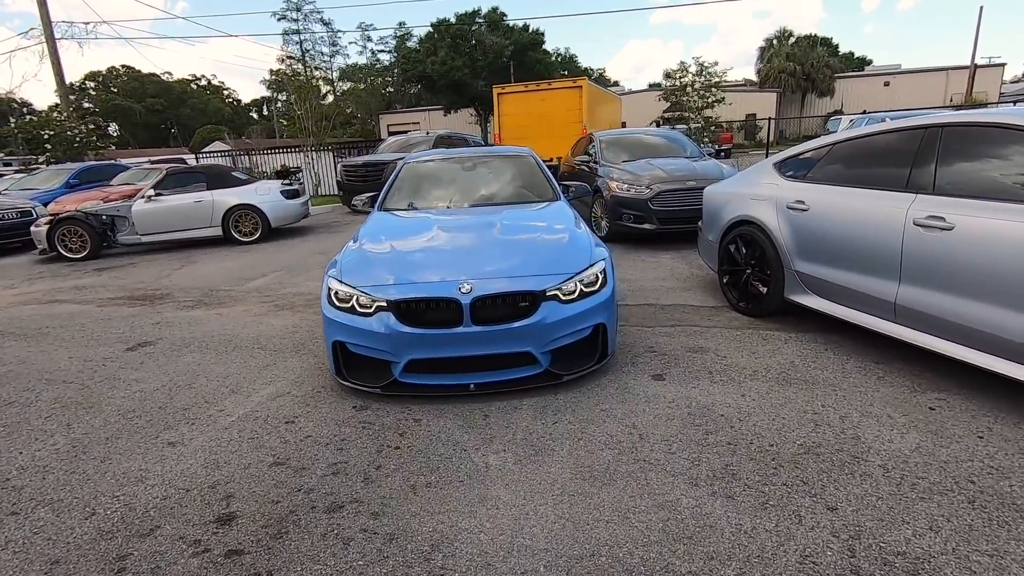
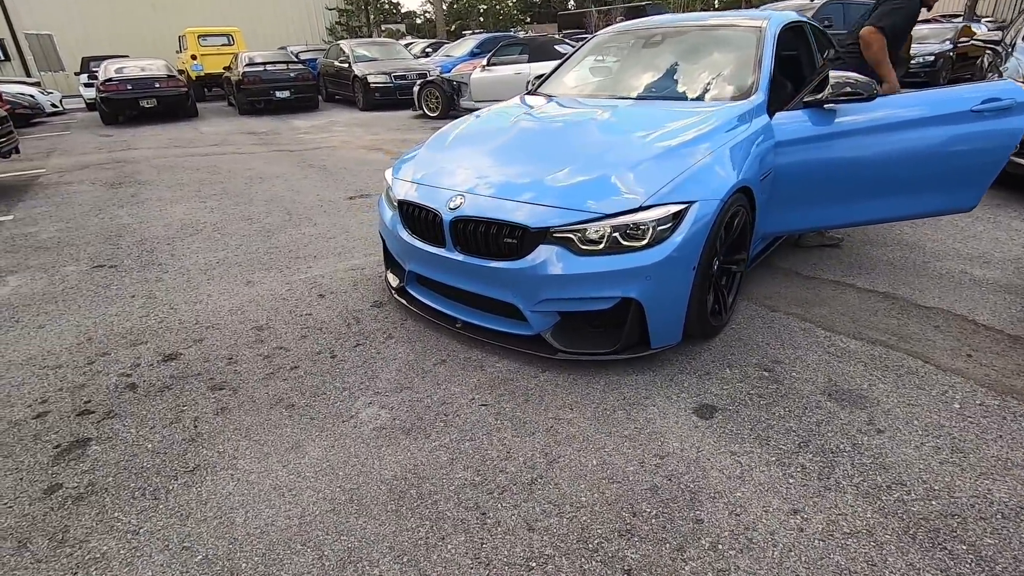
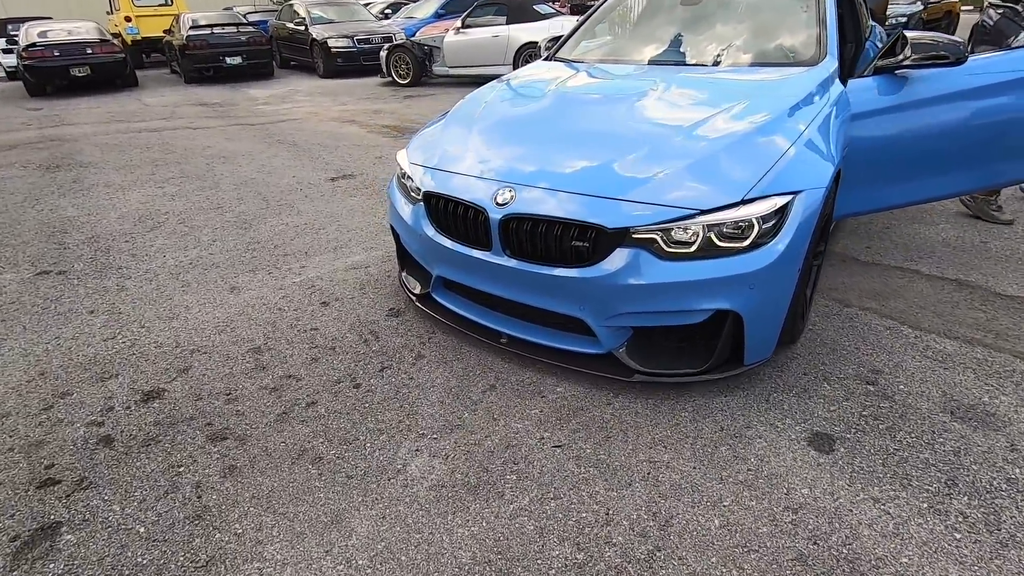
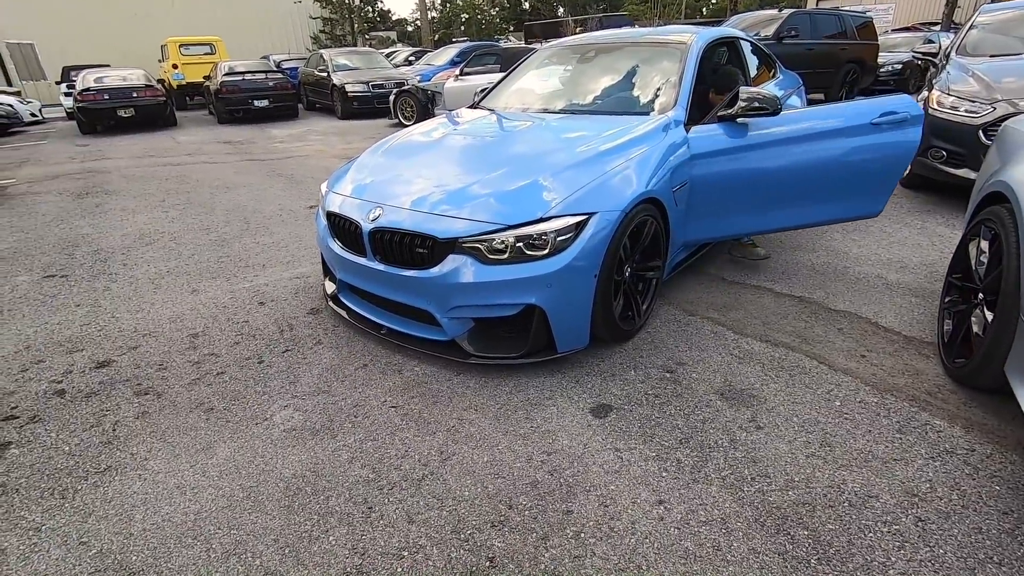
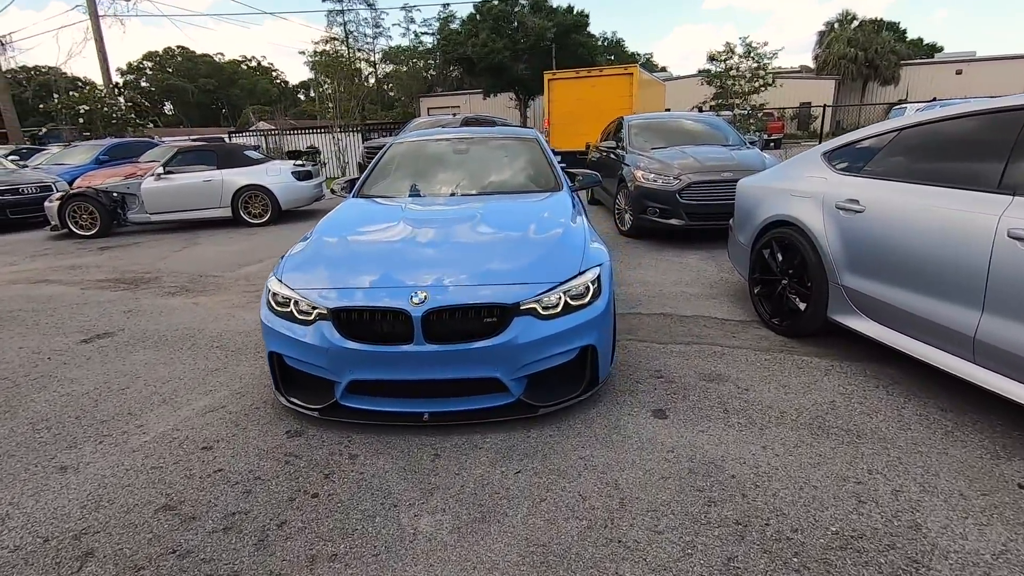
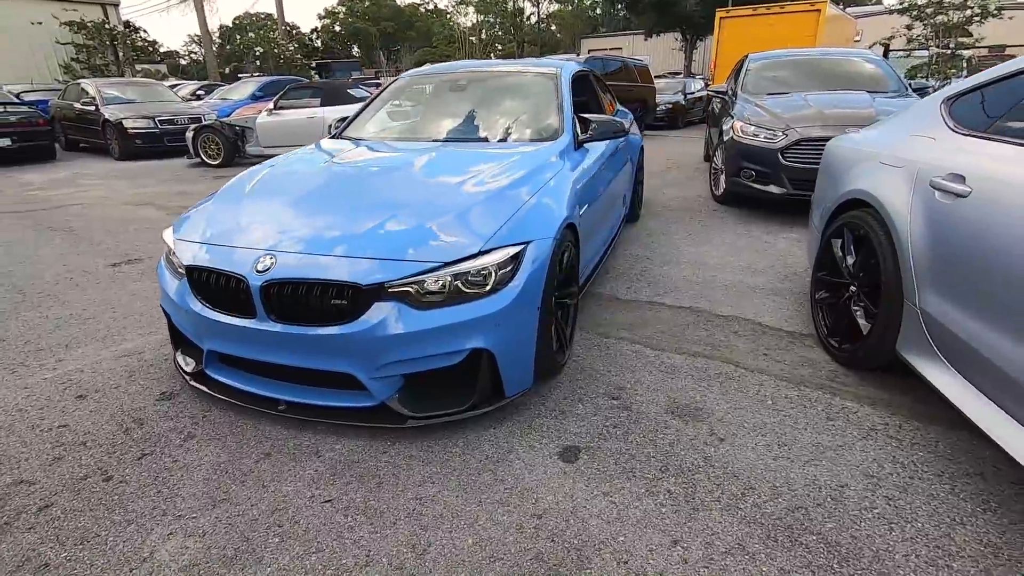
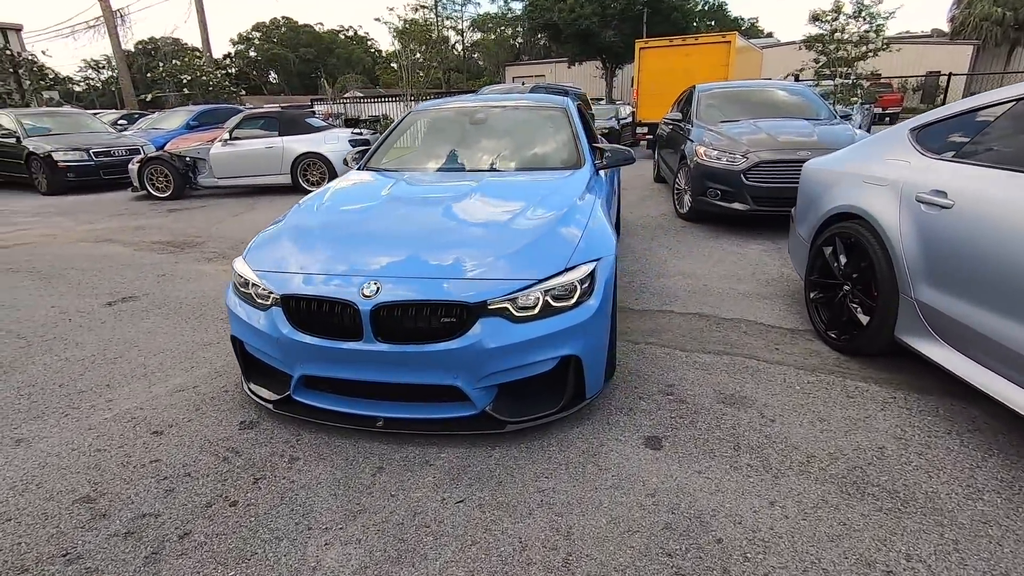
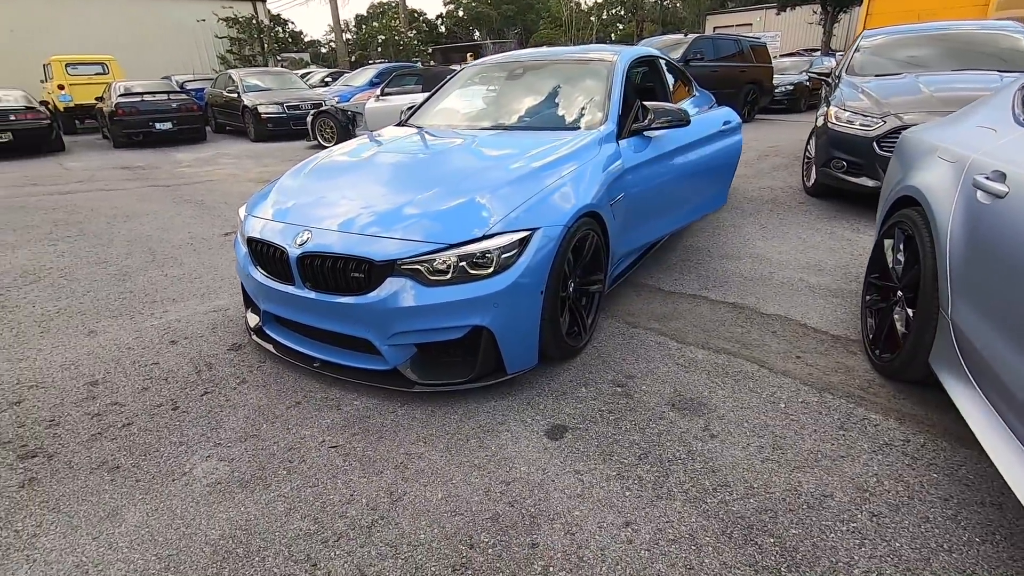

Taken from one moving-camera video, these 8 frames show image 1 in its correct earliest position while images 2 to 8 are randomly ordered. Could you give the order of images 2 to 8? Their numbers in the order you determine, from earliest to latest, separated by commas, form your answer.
5, 7, 6, 8, 4, 2, 3
